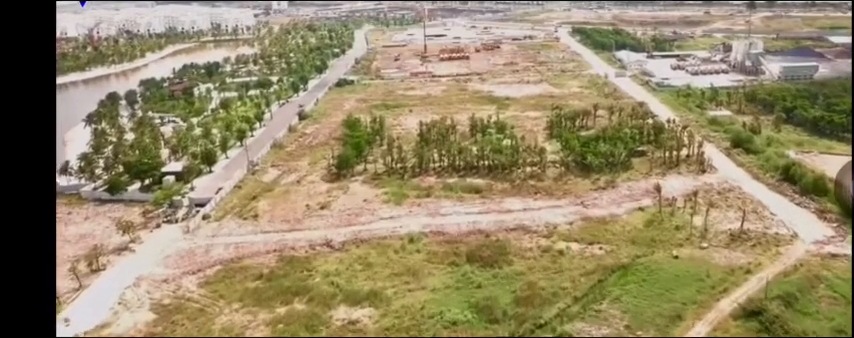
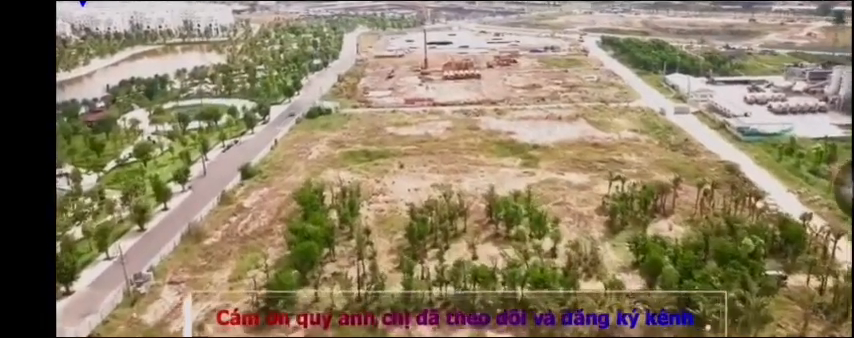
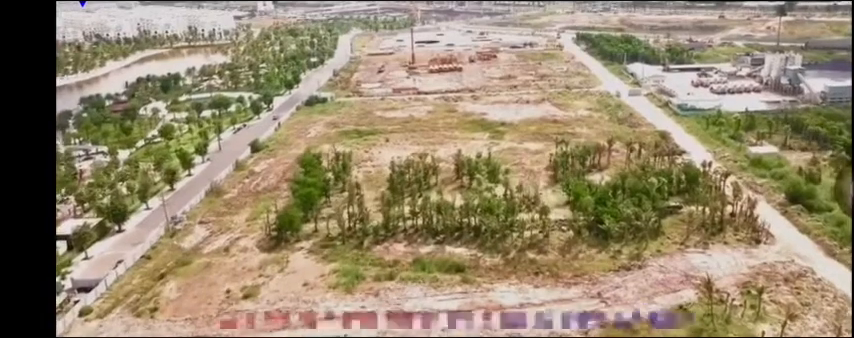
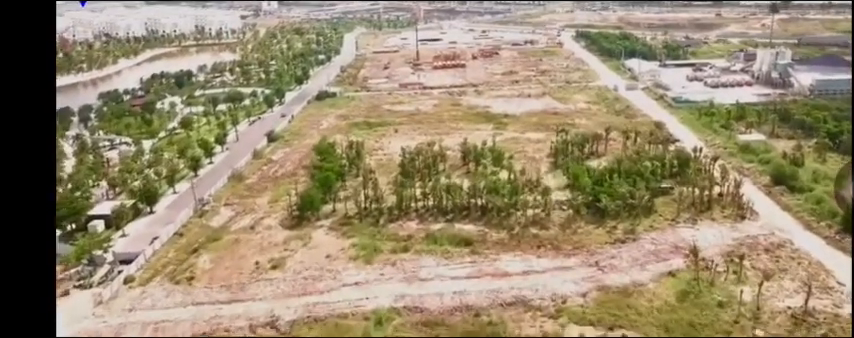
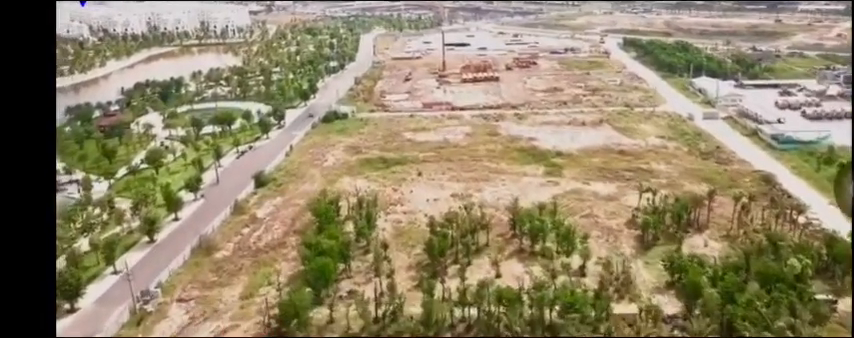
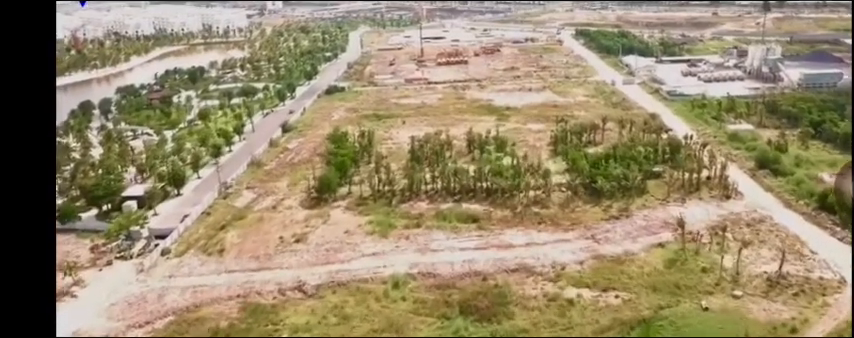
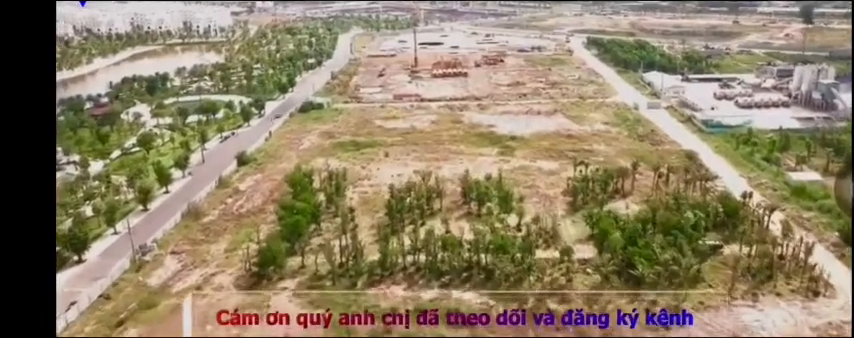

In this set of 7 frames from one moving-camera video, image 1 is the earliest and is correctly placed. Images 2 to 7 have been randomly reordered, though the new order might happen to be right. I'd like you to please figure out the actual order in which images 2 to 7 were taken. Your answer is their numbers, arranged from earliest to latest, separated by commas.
6, 4, 3, 7, 2, 5
